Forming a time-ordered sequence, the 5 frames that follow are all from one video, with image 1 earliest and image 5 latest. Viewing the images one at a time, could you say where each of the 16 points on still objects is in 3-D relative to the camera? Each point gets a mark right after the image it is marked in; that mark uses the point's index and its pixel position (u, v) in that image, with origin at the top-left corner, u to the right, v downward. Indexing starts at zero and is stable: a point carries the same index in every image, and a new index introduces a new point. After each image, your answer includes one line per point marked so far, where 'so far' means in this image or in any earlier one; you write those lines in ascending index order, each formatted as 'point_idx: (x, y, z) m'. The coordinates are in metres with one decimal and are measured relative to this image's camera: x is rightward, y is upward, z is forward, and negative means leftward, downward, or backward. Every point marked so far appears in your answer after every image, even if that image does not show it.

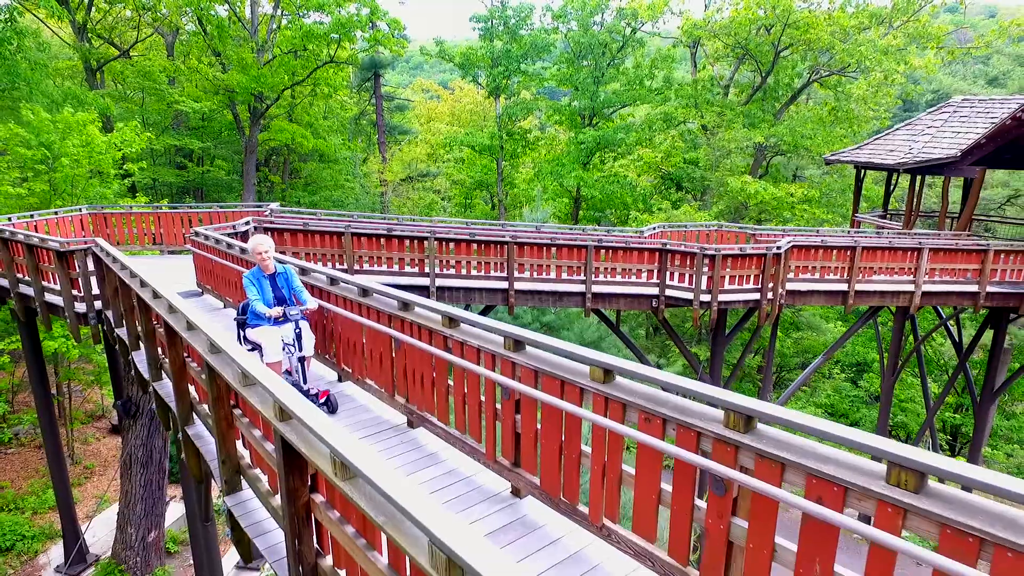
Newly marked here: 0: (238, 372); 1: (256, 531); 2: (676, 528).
0: (-1.4, -0.4, +2.9) m
1: (-1.4, -1.3, +3.1) m
2: (+0.7, -1.0, +2.4) m
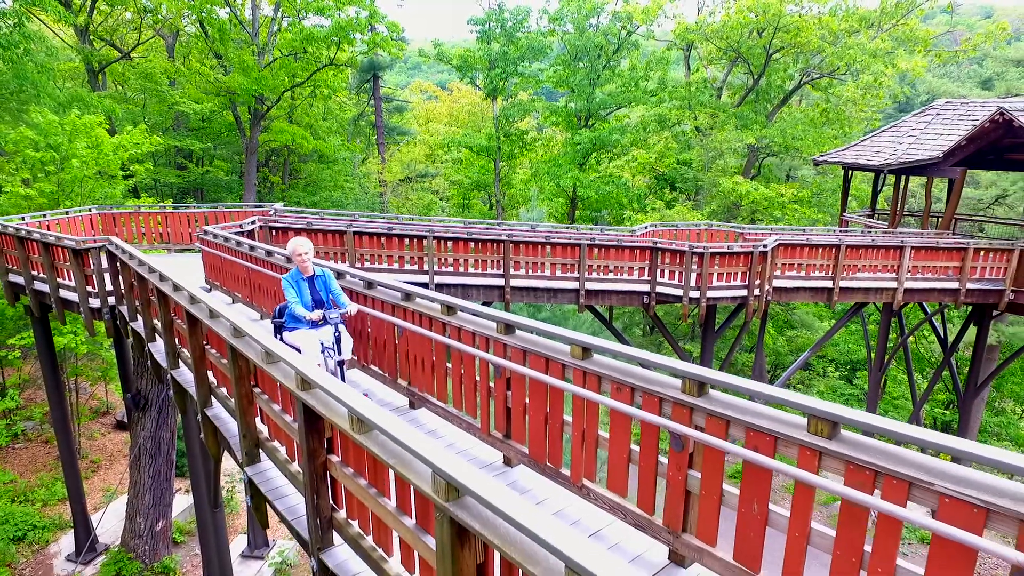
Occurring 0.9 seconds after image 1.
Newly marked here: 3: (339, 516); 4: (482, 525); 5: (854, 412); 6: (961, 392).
0: (-1.4, -0.4, +3.2) m
1: (-1.5, -1.2, +3.5) m
2: (+0.6, -0.9, +2.7) m
3: (-0.9, -1.1, +2.8) m
4: (-0.1, -0.7, +1.7) m
5: (+1.2, -0.4, +1.9) m
6: (+11.7, -2.7, +14.8) m
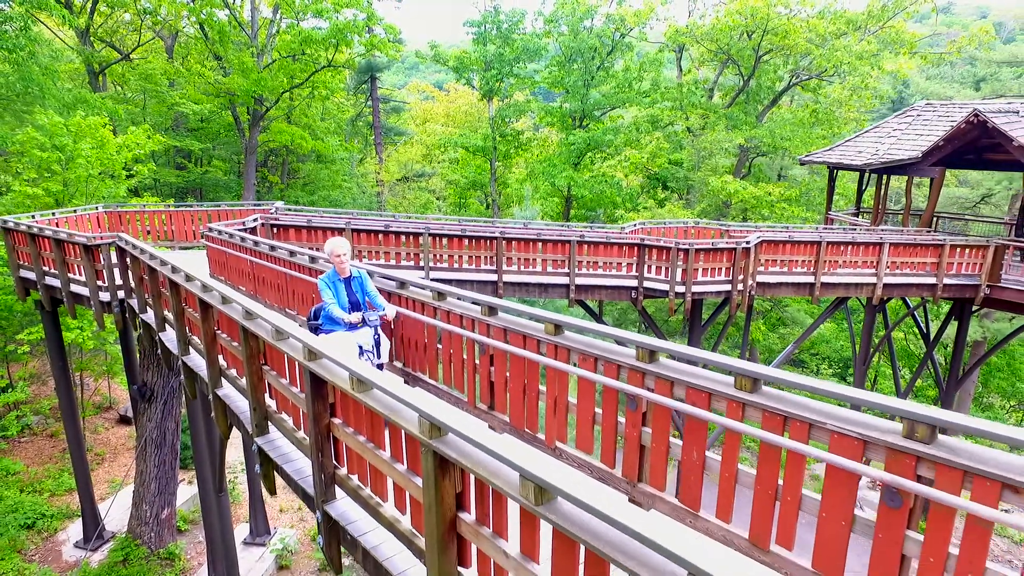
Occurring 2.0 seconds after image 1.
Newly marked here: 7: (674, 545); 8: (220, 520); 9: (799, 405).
0: (-1.5, -0.3, +3.6) m
1: (-1.6, -1.2, +3.9) m
2: (+0.5, -0.8, +3.1) m
3: (-1.0, -1.0, +3.2) m
4: (-0.2, -0.6, +2.1) m
5: (+1.1, -0.3, +2.4) m
6: (+11.5, -2.6, +15.2) m
7: (+0.4, -0.6, +1.3) m
8: (-4.6, -3.6, +8.9) m
9: (+1.2, -0.5, +2.3) m
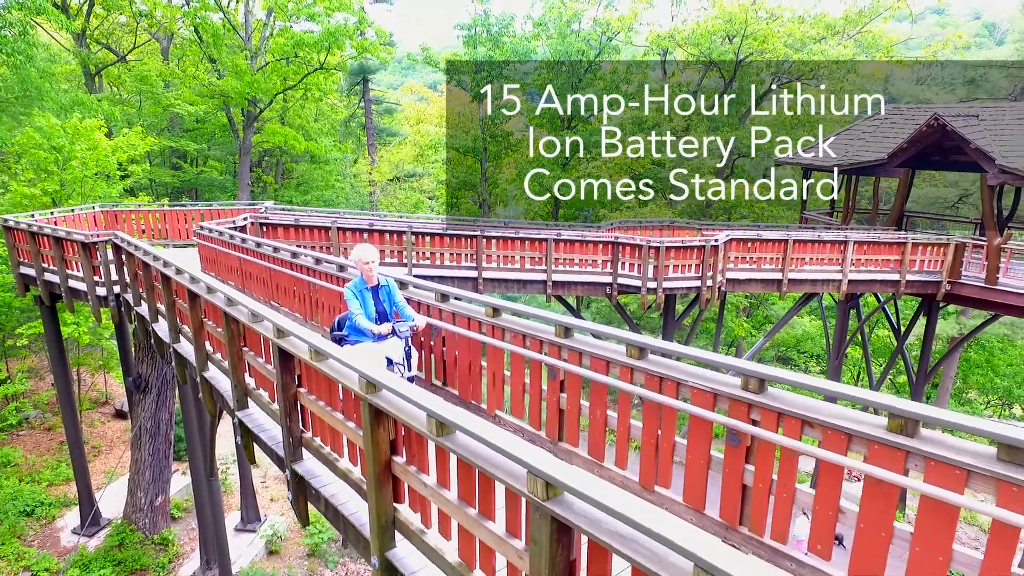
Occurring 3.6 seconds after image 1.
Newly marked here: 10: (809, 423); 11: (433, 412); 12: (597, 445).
0: (-1.9, -0.2, +4.1) m
1: (-1.9, -1.1, +4.4) m
2: (+0.1, -0.8, +3.7) m
3: (-1.3, -1.0, +3.8) m
4: (-0.6, -0.5, +2.6) m
5: (+0.7, -0.3, +2.9) m
6: (+11.1, -2.5, +15.8) m
7: (0.0, -0.5, +1.8) m
8: (-5.0, -3.6, +9.4) m
9: (+0.8, -0.4, +2.9) m
10: (+1.2, -0.6, +2.4) m
11: (-0.3, -0.5, +2.2) m
12: (+0.5, -0.9, +3.3) m
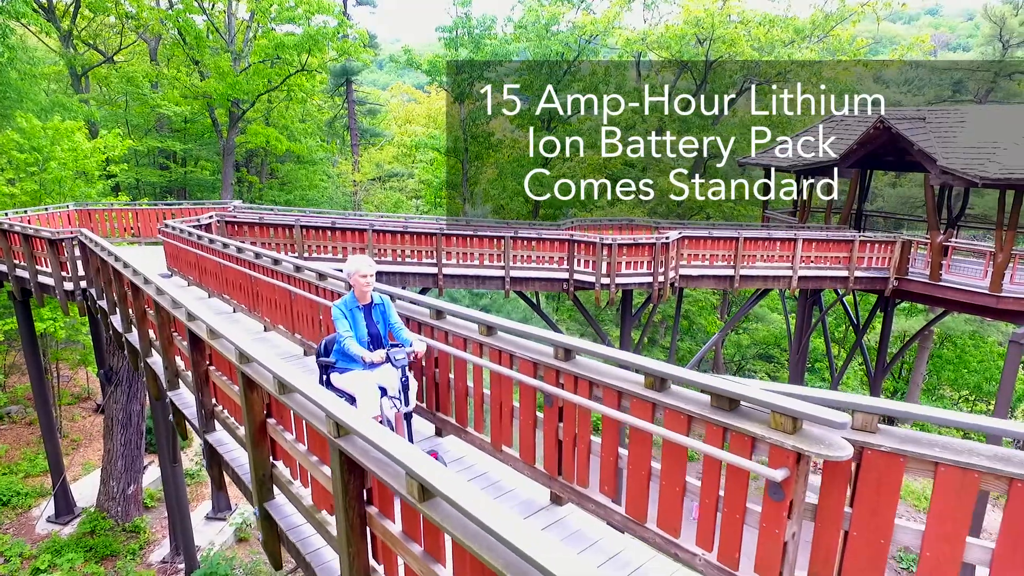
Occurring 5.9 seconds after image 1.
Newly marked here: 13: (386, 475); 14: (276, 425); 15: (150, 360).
0: (-2.7, -0.1, +4.6) m
1: (-2.8, -1.0, +4.8) m
2: (-0.7, -0.7, +4.1) m
3: (-2.2, -0.9, +4.2) m
4: (-1.4, -0.4, +3.0) m
5: (-0.1, -0.2, +3.3) m
6: (+10.2, -2.4, +16.3) m
7: (-0.8, -0.5, +2.3) m
8: (-5.8, -3.5, +9.8) m
9: (0.0, -0.3, +3.3) m
10: (+0.4, -0.5, +2.8) m
11: (-1.1, -0.4, +2.7) m
12: (-0.3, -0.8, +3.7) m
13: (-0.4, -0.7, +2.0) m
14: (-1.3, -0.8, +3.2) m
15: (-3.7, -0.8, +5.9) m
